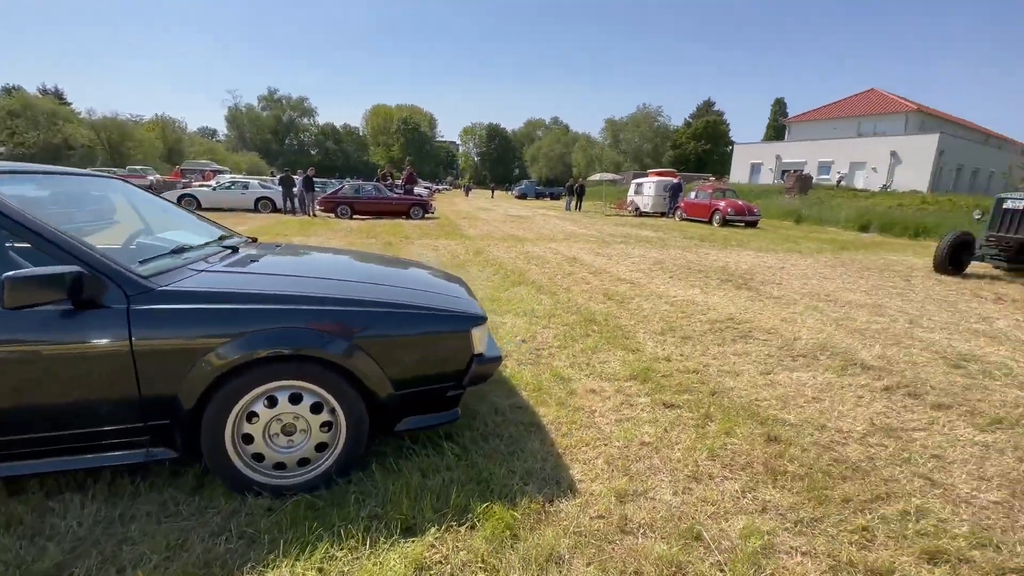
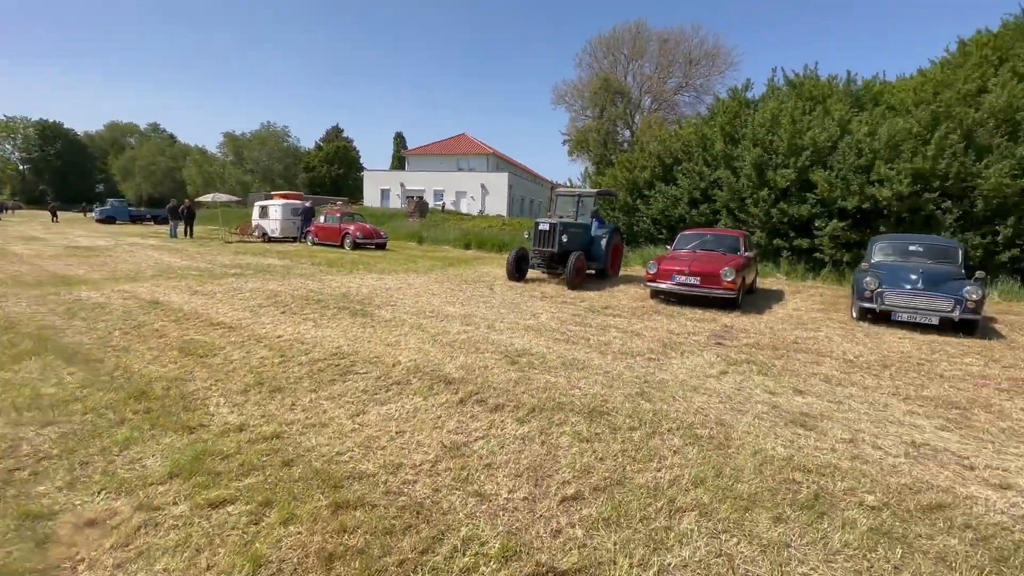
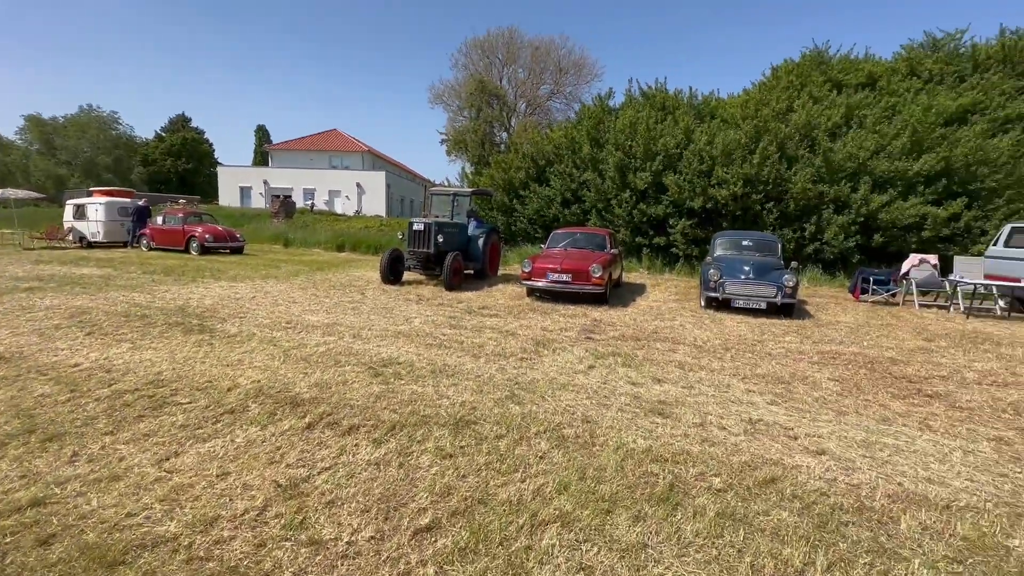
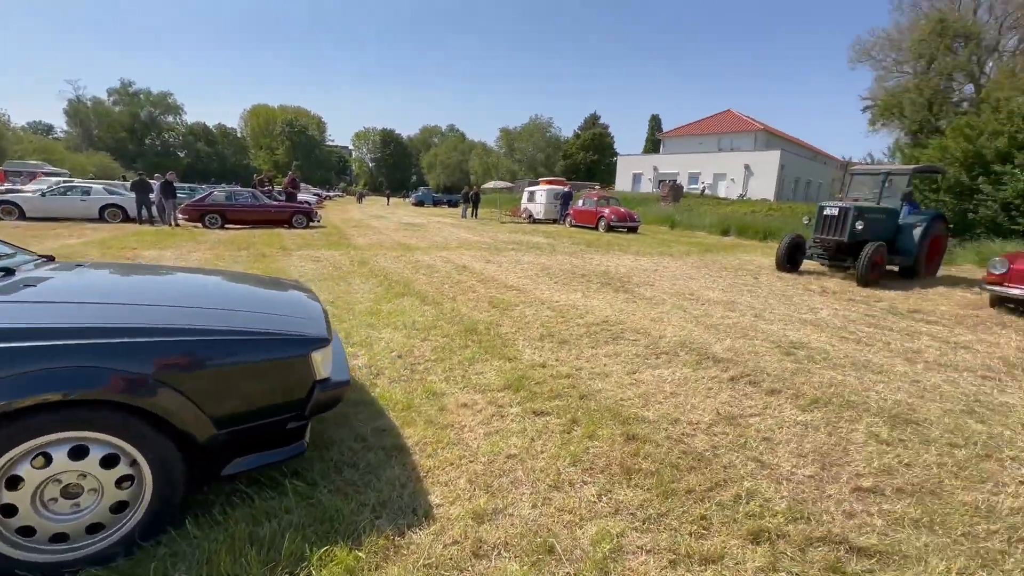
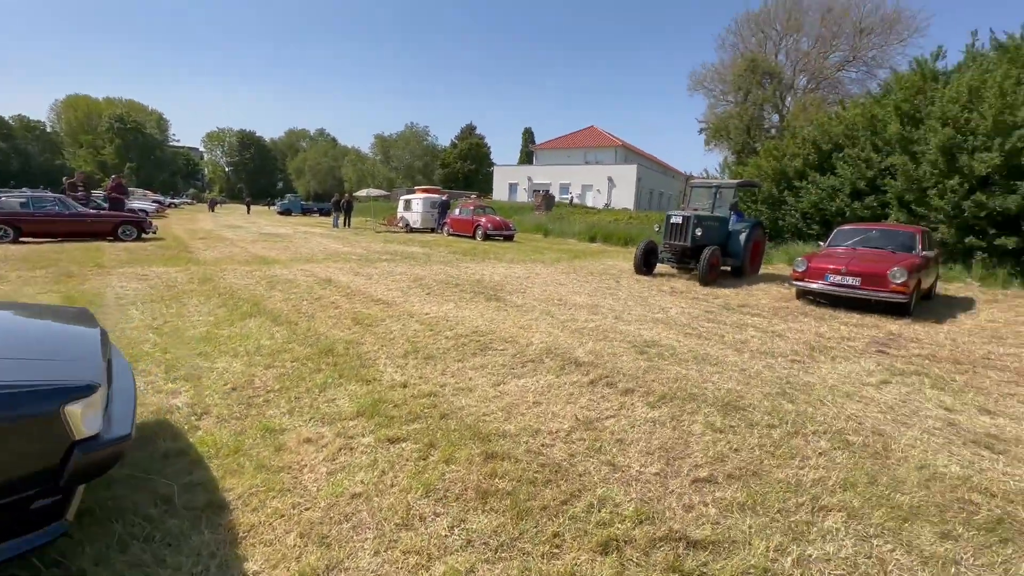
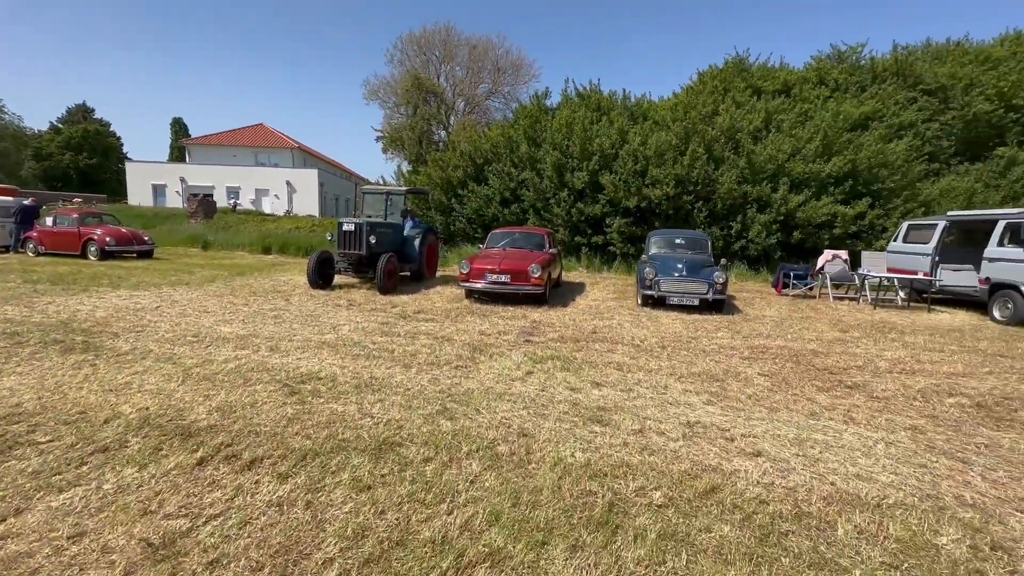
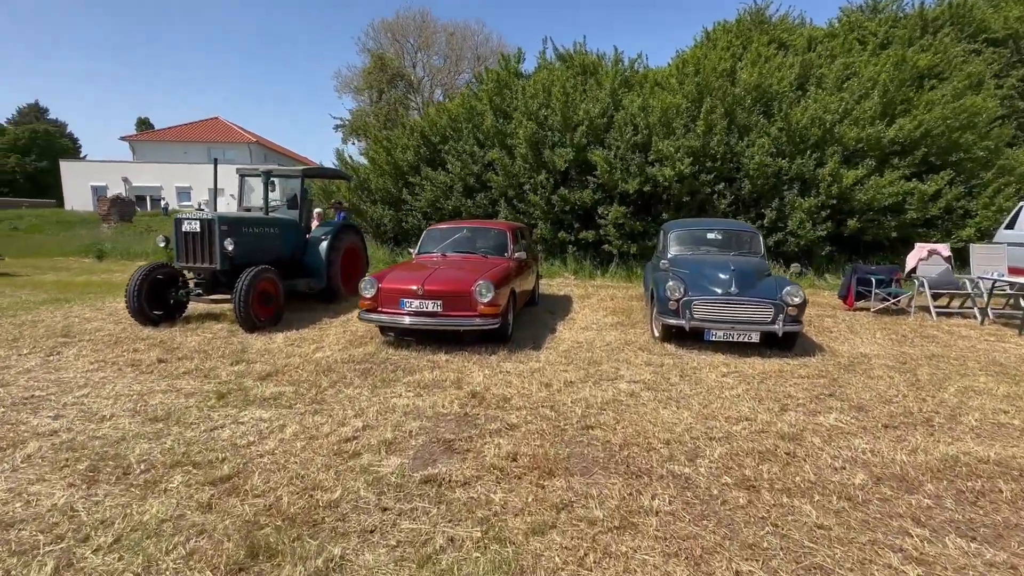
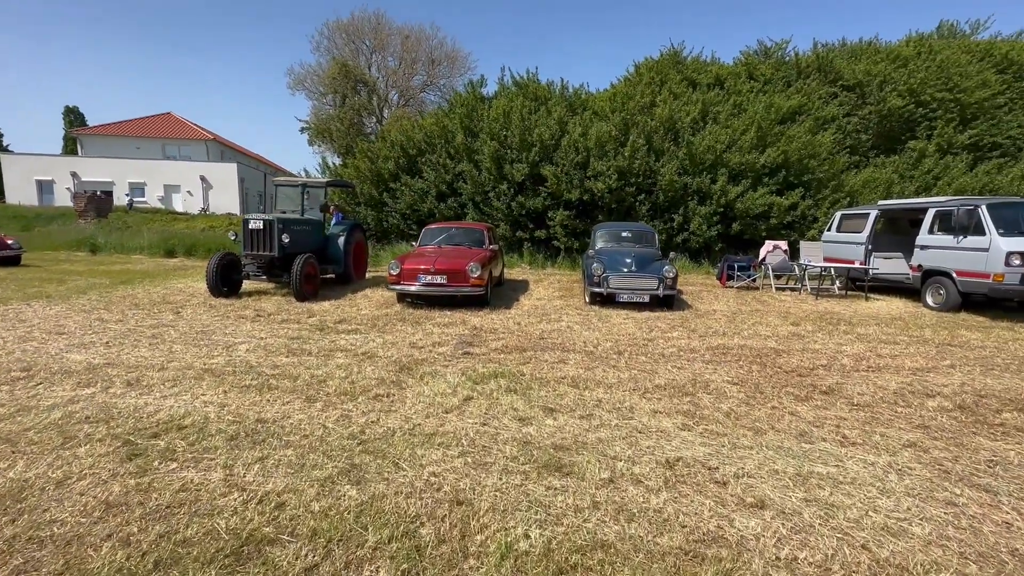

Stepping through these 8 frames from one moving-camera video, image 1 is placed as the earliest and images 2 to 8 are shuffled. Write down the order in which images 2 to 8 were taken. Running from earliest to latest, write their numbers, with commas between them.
4, 5, 2, 3, 6, 8, 7
